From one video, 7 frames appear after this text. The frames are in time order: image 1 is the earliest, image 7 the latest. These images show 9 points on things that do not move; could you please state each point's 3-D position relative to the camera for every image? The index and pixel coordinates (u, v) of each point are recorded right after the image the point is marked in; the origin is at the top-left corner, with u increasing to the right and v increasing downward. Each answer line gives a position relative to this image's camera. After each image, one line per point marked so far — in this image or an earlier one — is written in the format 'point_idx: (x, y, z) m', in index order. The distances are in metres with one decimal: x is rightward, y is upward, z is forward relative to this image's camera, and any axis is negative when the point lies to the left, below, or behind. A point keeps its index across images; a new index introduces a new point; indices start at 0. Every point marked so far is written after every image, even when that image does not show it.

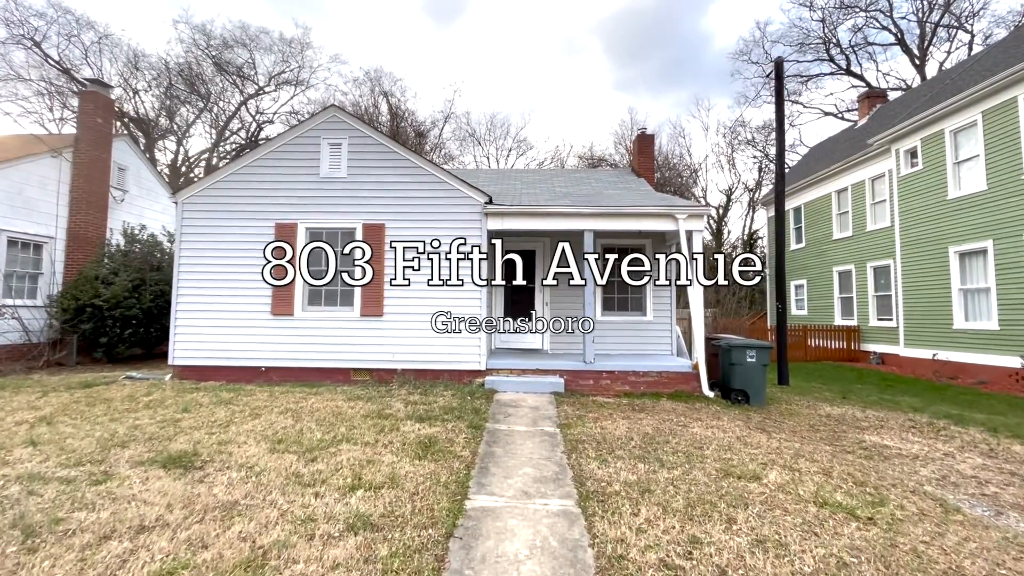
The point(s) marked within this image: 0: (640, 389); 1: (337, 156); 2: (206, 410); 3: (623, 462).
0: (+2.3, -1.8, +8.5) m
1: (-3.3, +2.5, +9.0) m
2: (-3.9, -1.6, +6.1) m
3: (+1.1, -1.7, +4.8) m
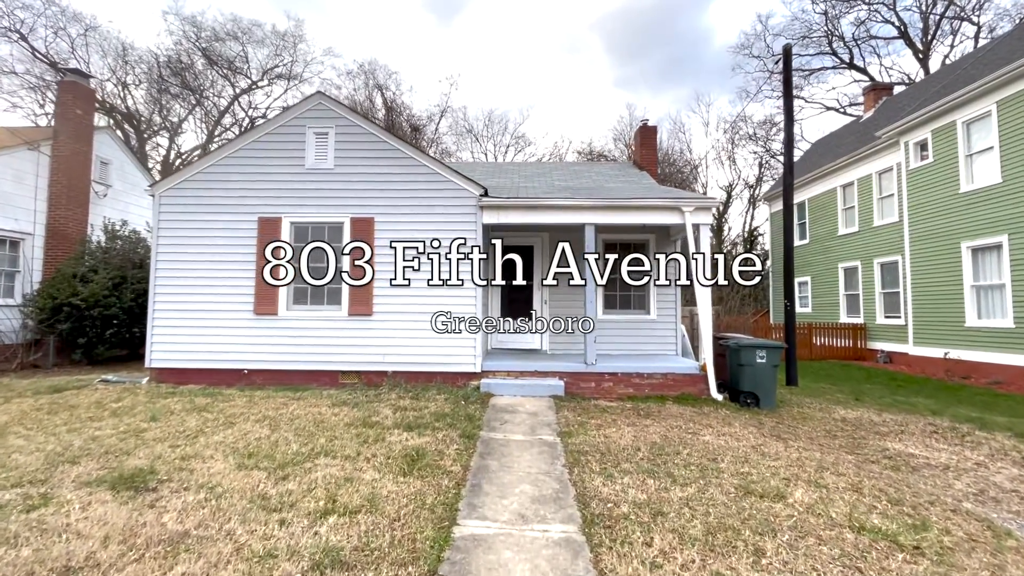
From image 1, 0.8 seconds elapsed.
0: (+2.2, -1.8, +8.0) m
1: (-3.4, +2.5, +8.5) m
2: (-4.0, -1.5, +5.6) m
3: (+1.1, -1.7, +4.3) m
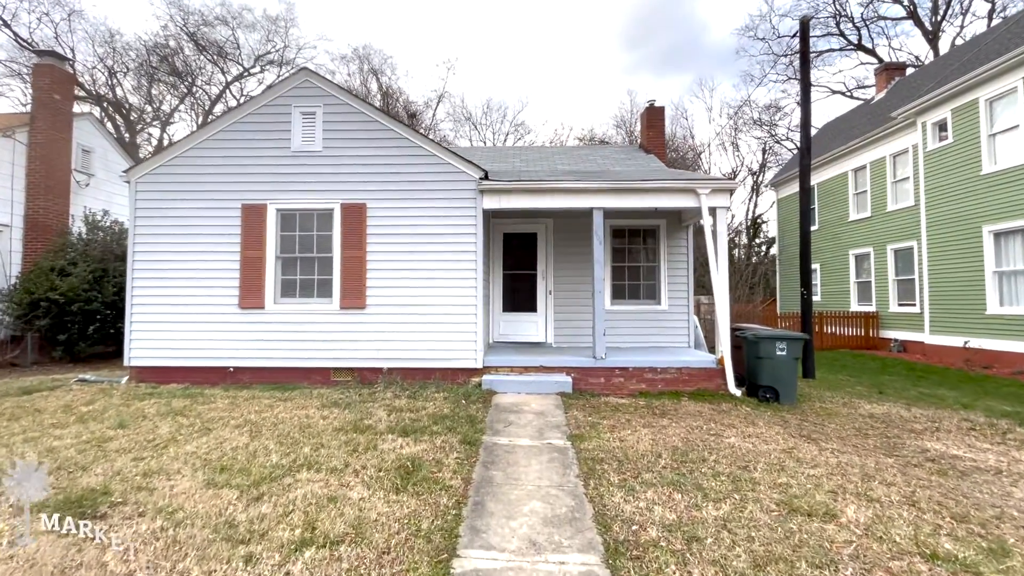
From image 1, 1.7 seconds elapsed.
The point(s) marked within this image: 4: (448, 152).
0: (+2.3, -1.6, +7.5) m
1: (-3.4, +2.7, +7.9) m
2: (-3.9, -1.5, +5.1) m
3: (+1.1, -1.6, +3.8) m
4: (-1.1, +2.2, +7.8) m
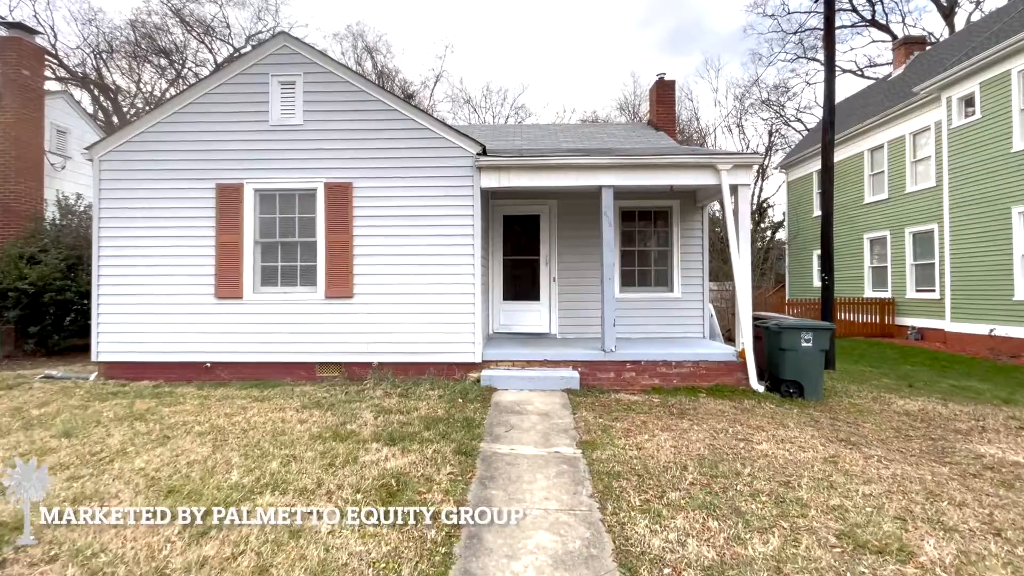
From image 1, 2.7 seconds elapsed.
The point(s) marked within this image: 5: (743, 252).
0: (+2.3, -1.4, +6.9) m
1: (-3.3, +2.9, +7.2) m
2: (-3.9, -1.4, +4.5) m
3: (+1.2, -1.5, +3.2) m
4: (-1.0, +2.4, +7.0) m
5: (+3.4, +0.5, +6.9) m
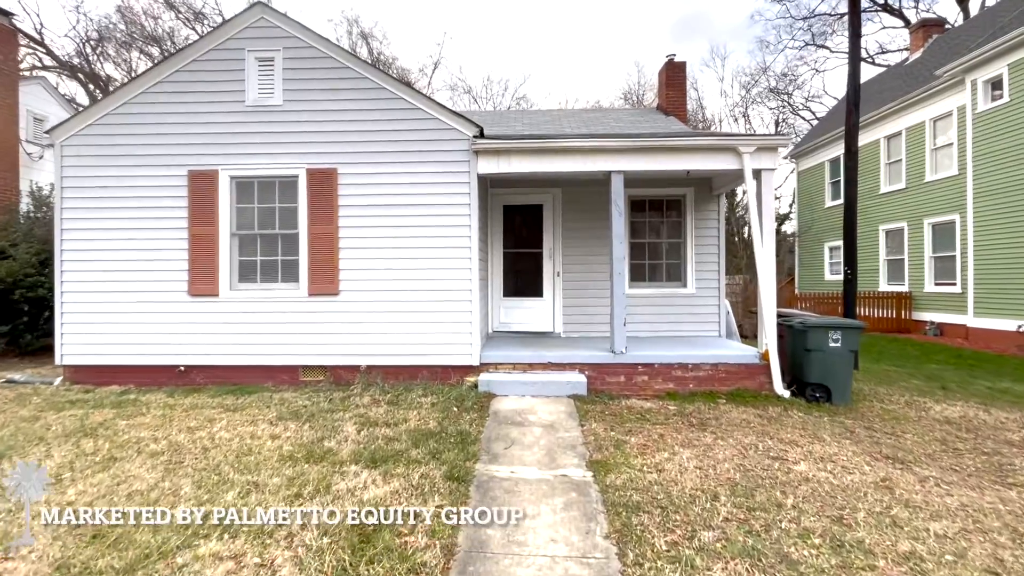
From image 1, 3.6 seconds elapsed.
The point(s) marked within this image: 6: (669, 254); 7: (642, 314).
0: (+2.3, -1.3, +6.3) m
1: (-3.3, +2.9, +6.5) m
2: (-3.9, -1.3, +3.9) m
3: (+1.1, -1.5, +2.6) m
4: (-1.0, +2.5, +6.4) m
5: (+3.4, +0.6, +6.3) m
6: (+2.6, +0.6, +8.0) m
7: (+2.1, -0.4, +7.8) m
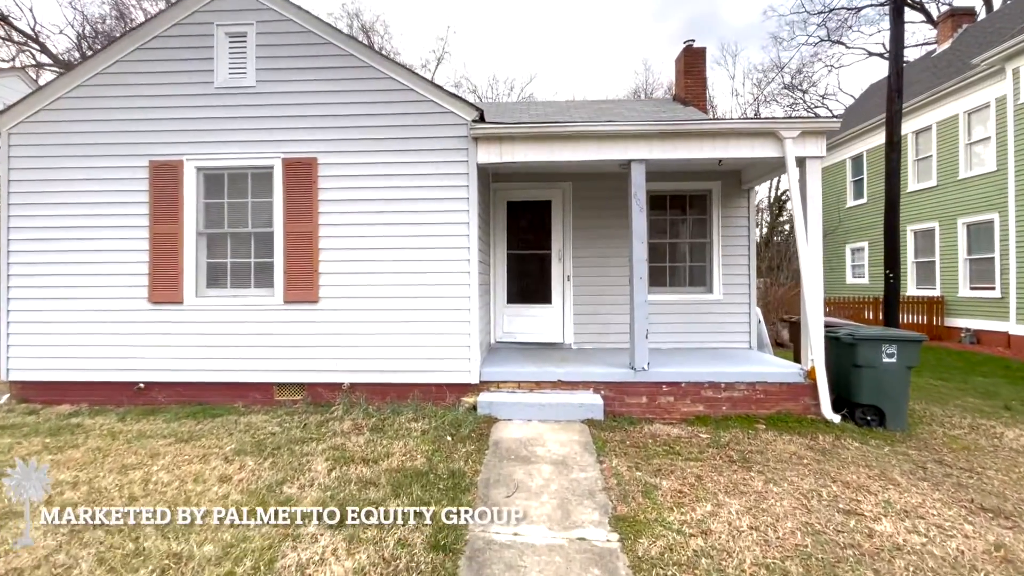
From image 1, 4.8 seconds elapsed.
0: (+2.4, -1.4, +5.4) m
1: (-3.3, +2.8, +5.8) m
2: (-3.9, -1.4, +3.1) m
3: (+1.2, -1.6, +1.7) m
4: (-1.0, +2.4, +5.6) m
5: (+3.4, +0.5, +5.4) m
6: (+2.7, +0.5, +7.1) m
7: (+2.2, -0.5, +7.0) m
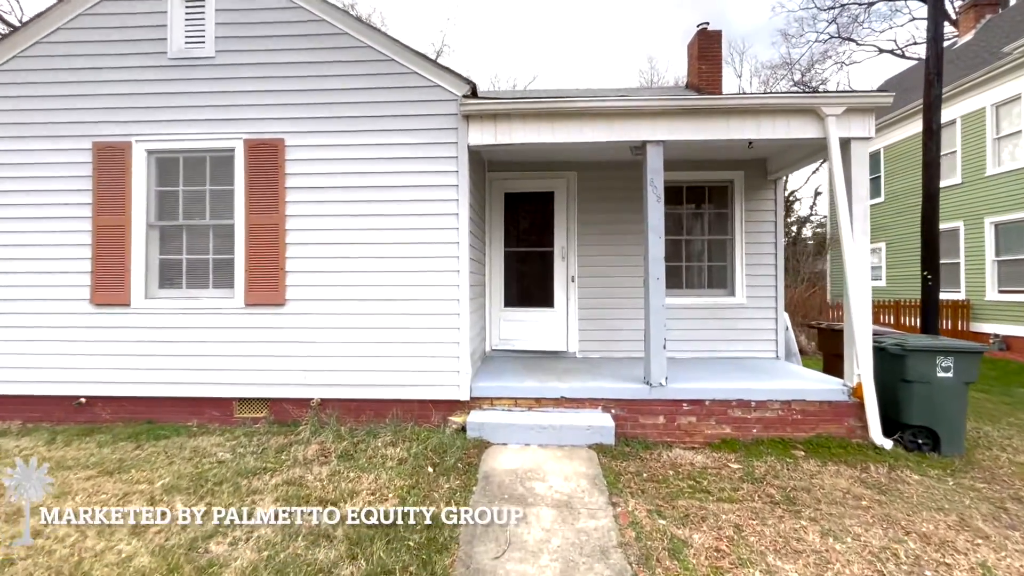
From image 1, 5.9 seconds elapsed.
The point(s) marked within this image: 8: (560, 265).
0: (+2.3, -1.4, +4.7) m
1: (-3.3, +2.8, +5.0) m
2: (-3.9, -1.4, +2.4) m
3: (+1.1, -1.6, +0.9) m
4: (-1.0, +2.4, +4.9) m
5: (+3.4, +0.5, +4.7) m
6: (+2.7, +0.4, +6.3) m
7: (+2.2, -0.5, +6.2) m
8: (+0.6, +0.3, +6.2) m
